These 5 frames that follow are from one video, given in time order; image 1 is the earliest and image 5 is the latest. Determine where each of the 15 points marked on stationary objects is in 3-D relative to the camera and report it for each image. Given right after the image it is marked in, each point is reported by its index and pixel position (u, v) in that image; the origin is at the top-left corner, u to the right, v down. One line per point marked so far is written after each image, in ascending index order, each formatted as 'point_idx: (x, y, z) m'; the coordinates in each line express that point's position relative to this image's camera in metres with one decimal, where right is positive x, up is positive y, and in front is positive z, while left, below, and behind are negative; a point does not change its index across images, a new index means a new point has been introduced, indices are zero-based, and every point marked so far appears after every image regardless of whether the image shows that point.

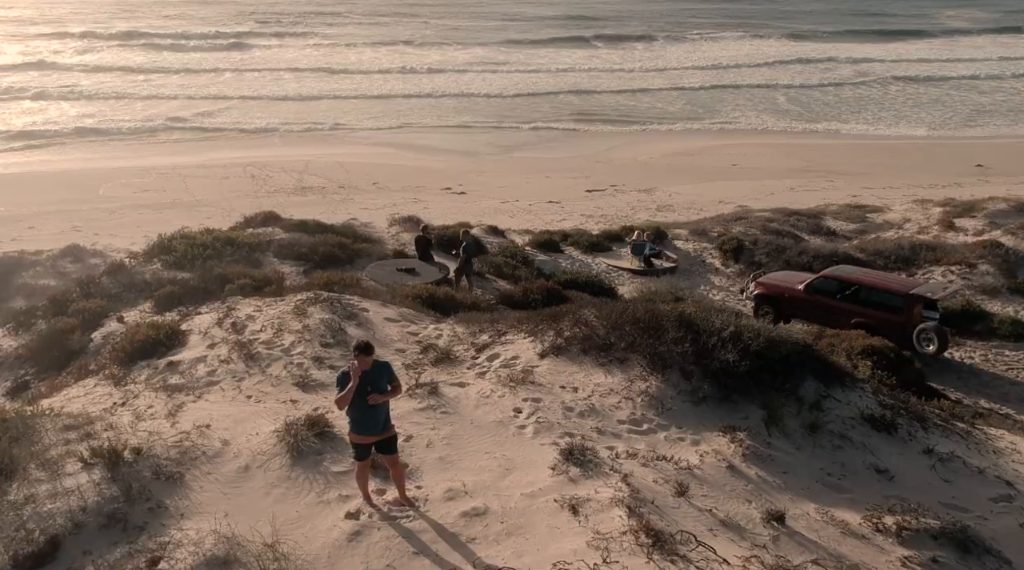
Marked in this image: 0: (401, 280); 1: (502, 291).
0: (-1.2, +0.1, +9.6) m
1: (-0.1, -0.1, +10.0) m
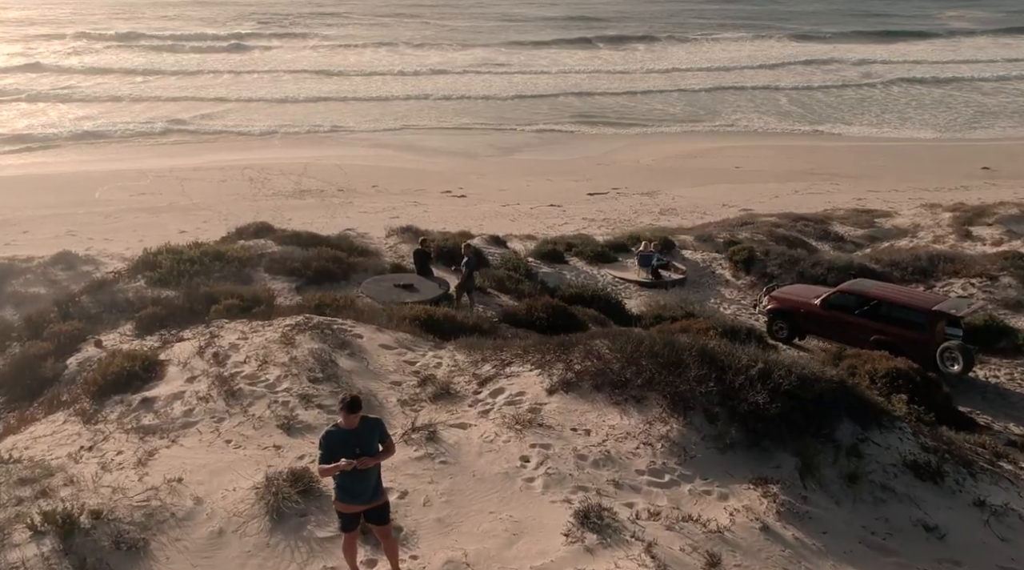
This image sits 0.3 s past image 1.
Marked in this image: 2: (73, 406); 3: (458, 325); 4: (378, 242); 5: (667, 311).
0: (-1.1, -0.1, +9.1) m
1: (-0.1, -0.2, +9.5) m
2: (-3.0, -0.8, +6.3) m
3: (-0.5, -0.3, +7.8) m
4: (-1.7, +0.5, +11.6) m
5: (+1.8, -0.3, +11.0) m
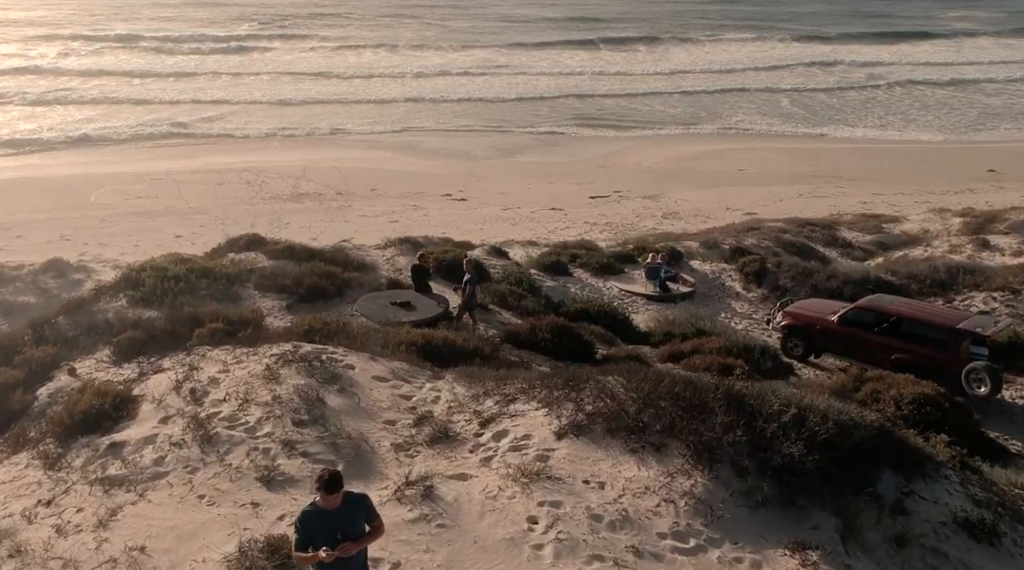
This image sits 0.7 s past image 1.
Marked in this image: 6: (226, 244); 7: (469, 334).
0: (-1.1, -0.3, +8.6) m
1: (0.0, -0.4, +9.0) m
2: (-3.0, -1.0, +5.8) m
3: (-0.4, -0.5, +7.3) m
4: (-1.7, +0.4, +11.2) m
5: (+1.9, -0.5, +10.5) m
6: (-3.5, +0.5, +11.2) m
7: (-0.4, -0.4, +8.2) m
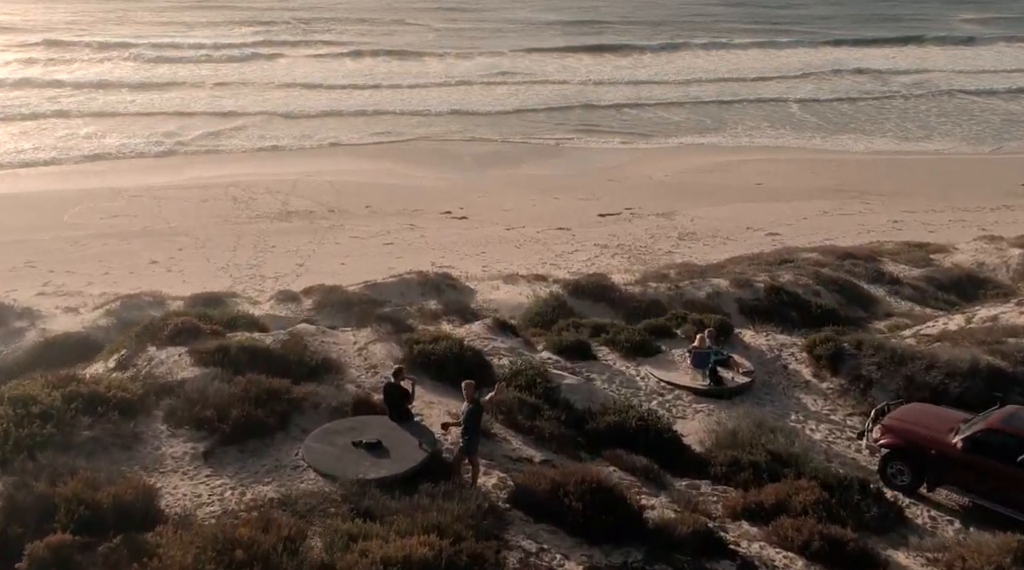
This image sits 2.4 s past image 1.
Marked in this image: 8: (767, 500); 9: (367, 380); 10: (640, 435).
0: (-1.0, -1.2, +6.0) m
1: (0.0, -1.3, +6.4) m
2: (-2.9, -1.9, +3.2) m
3: (-0.4, -1.4, +4.7) m
4: (-1.6, -0.6, +8.5) m
5: (+2.0, -1.4, +7.8) m
6: (-3.4, -0.4, +8.6) m
7: (-0.3, -1.4, +5.6) m
8: (+1.9, -1.6, +6.7) m
9: (-1.3, -0.8, +7.9) m
10: (+1.1, -1.3, +7.7) m
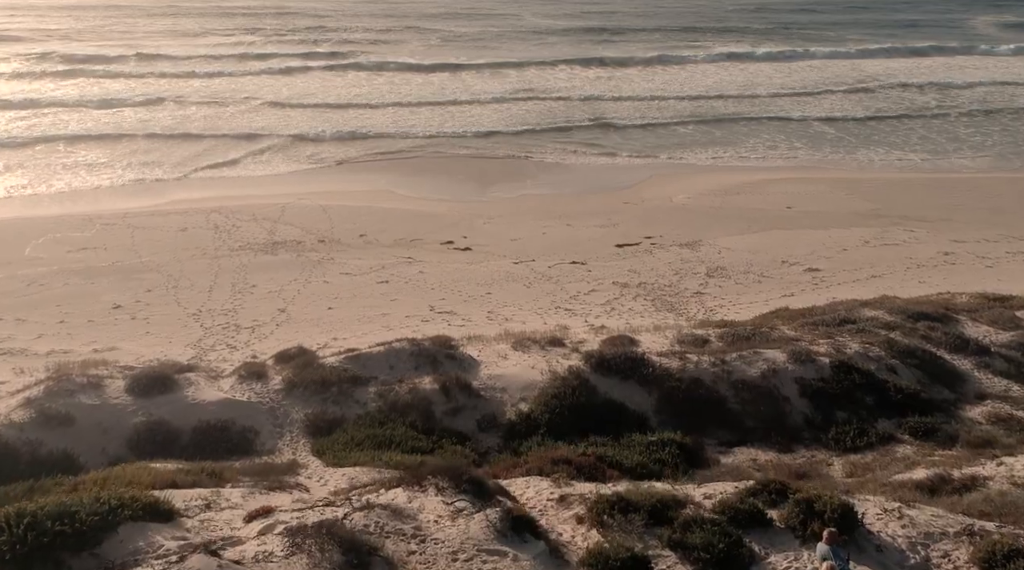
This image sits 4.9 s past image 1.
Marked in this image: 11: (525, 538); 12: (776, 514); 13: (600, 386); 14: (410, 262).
0: (-0.9, -2.5, +2.6) m
1: (+0.2, -2.6, +3.0) m
2: (-2.8, -3.2, -0.2) m
3: (-0.3, -2.7, +1.2) m
4: (-1.5, -1.9, +5.1) m
5: (+2.1, -2.7, +4.4) m
6: (-3.2, -1.7, +5.2) m
7: (-0.2, -2.6, +2.2) m
8: (+2.0, -2.8, +3.3) m
9: (-1.1, -2.1, +4.5) m
10: (+1.2, -2.5, +4.3) m
11: (+0.1, -1.8, +6.8) m
12: (+2.1, -1.8, +7.3) m
13: (+1.3, -1.5, +12.8) m
14: (-2.3, -0.1, +19.7) m
